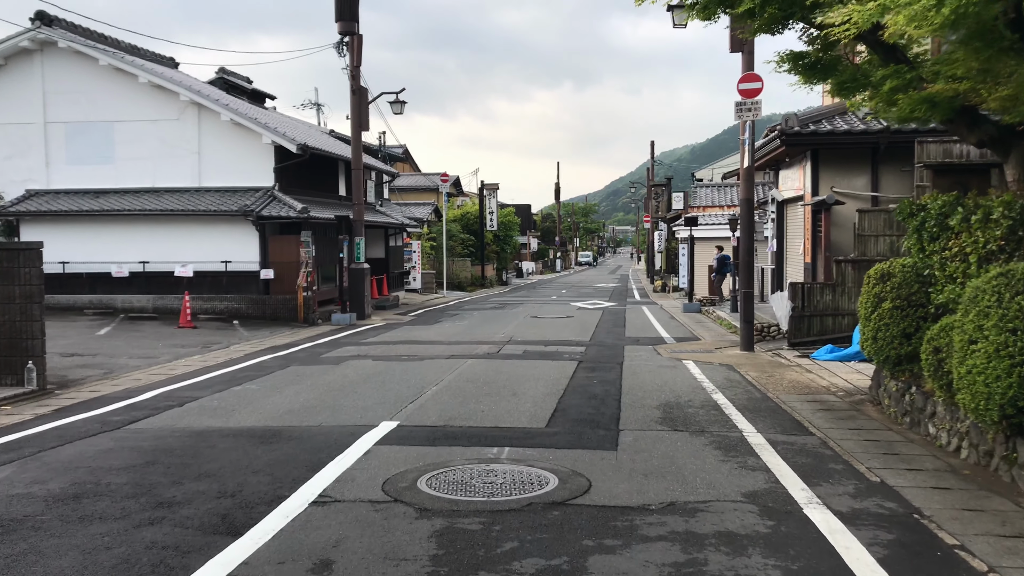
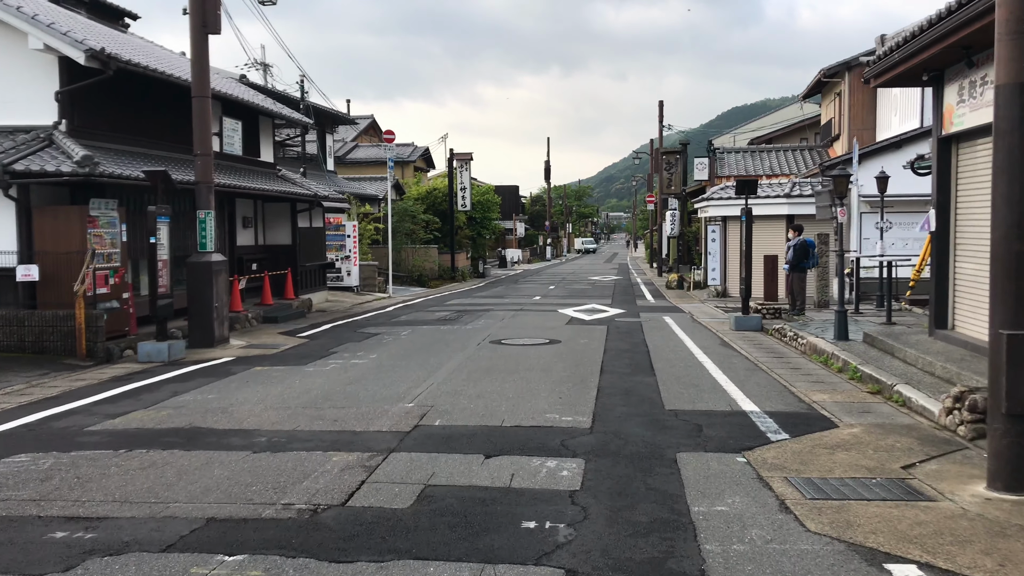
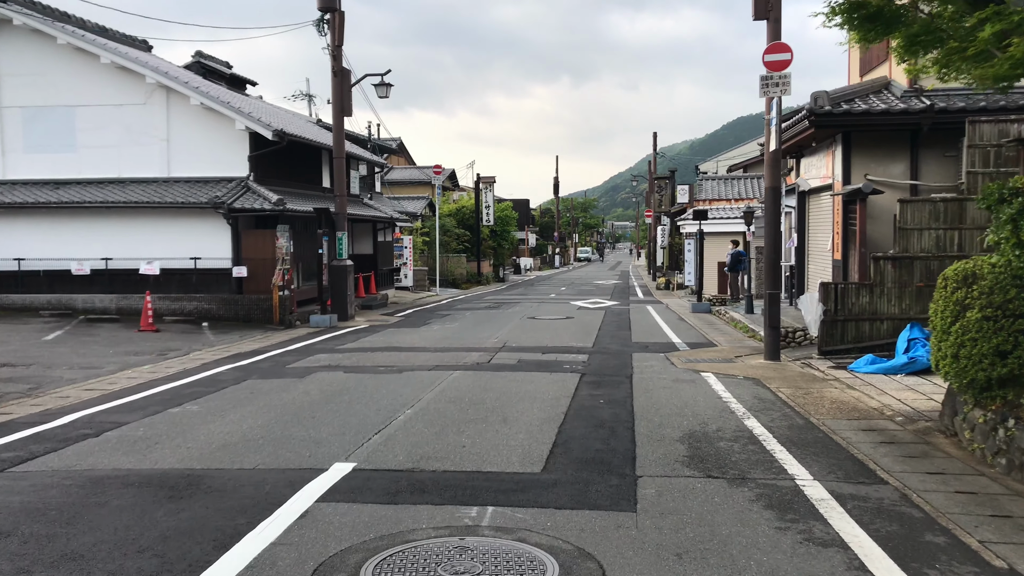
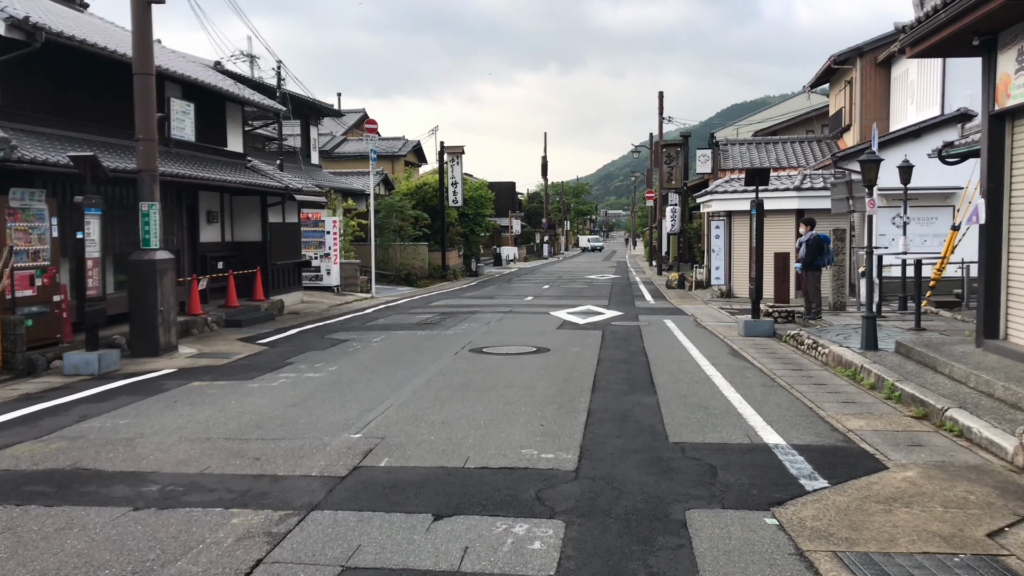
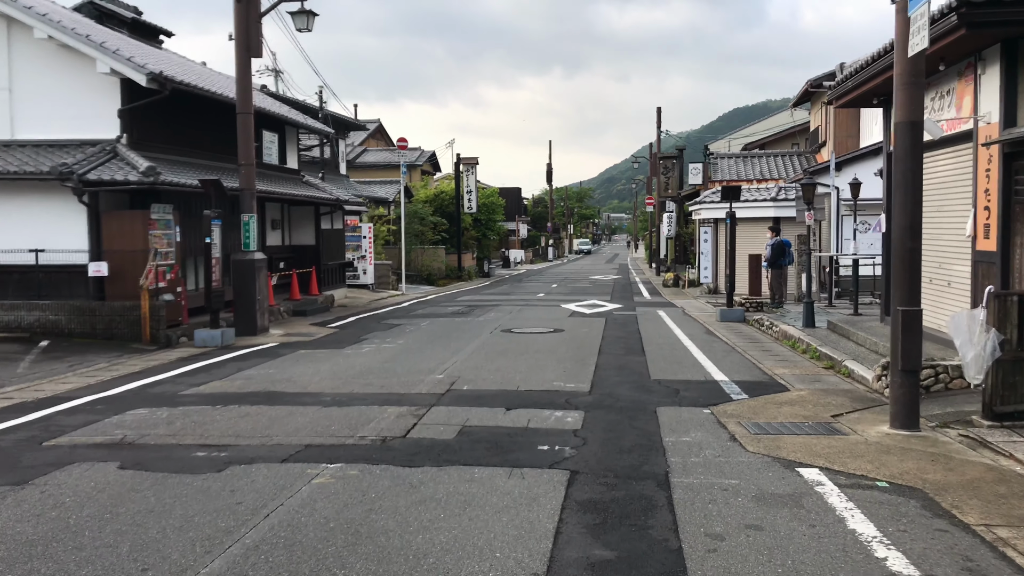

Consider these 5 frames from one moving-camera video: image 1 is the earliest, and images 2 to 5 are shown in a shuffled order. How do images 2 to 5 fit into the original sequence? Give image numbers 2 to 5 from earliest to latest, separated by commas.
3, 5, 2, 4
